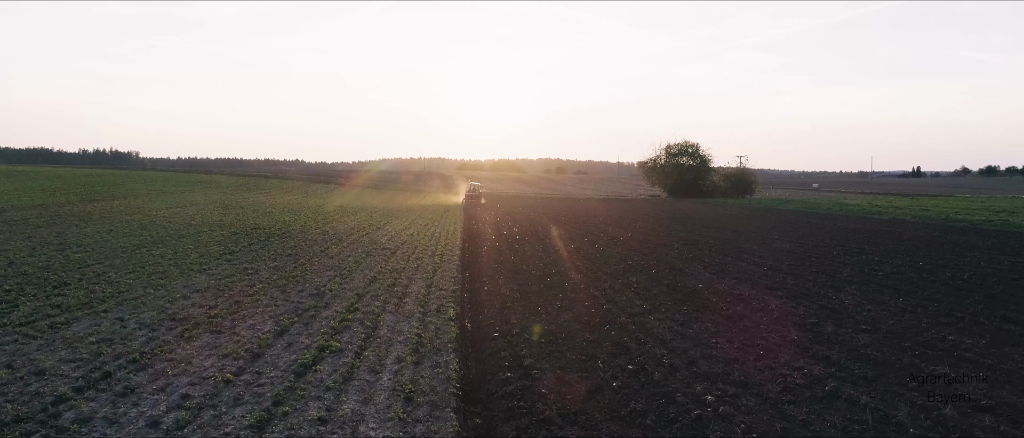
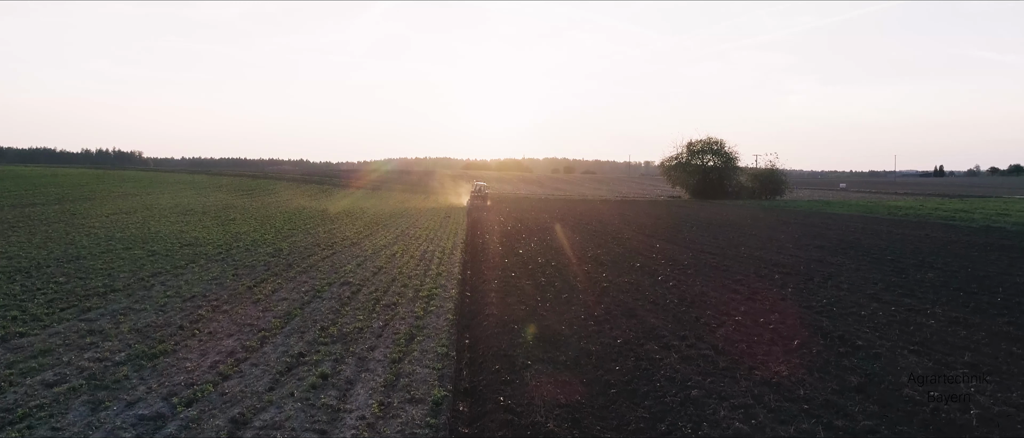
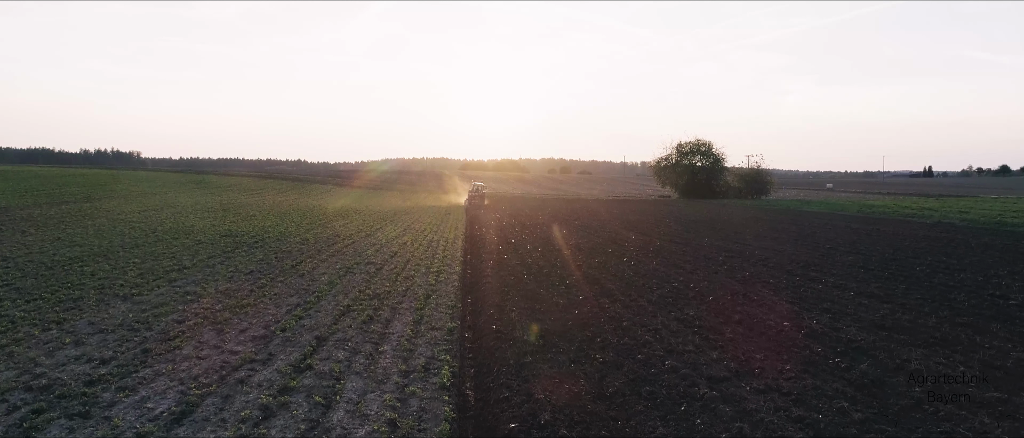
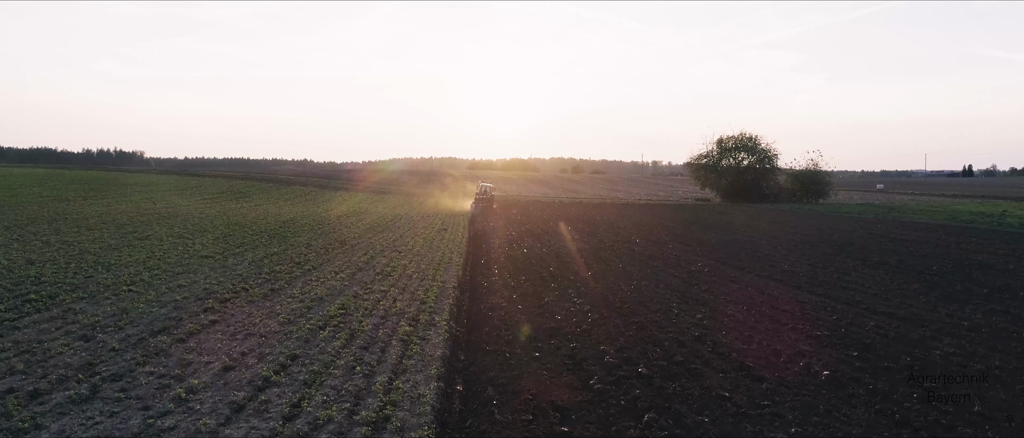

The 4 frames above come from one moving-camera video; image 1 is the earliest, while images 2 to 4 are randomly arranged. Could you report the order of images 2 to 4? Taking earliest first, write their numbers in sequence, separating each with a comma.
3, 2, 4
